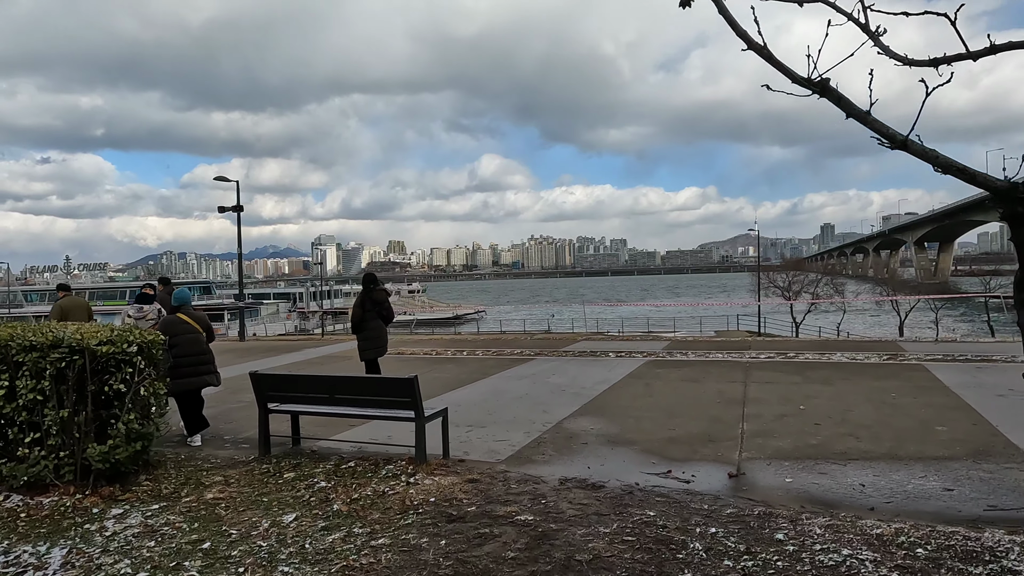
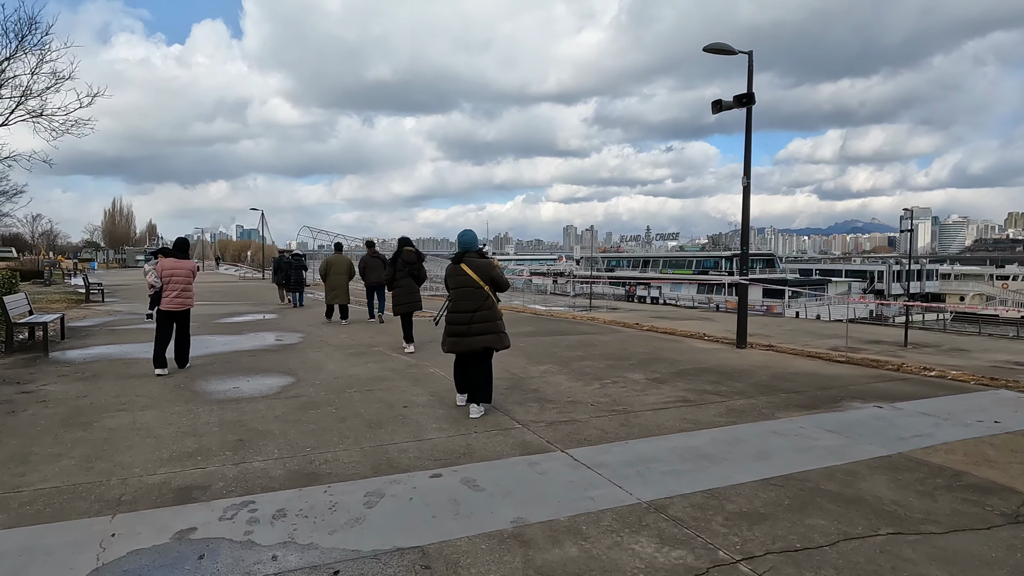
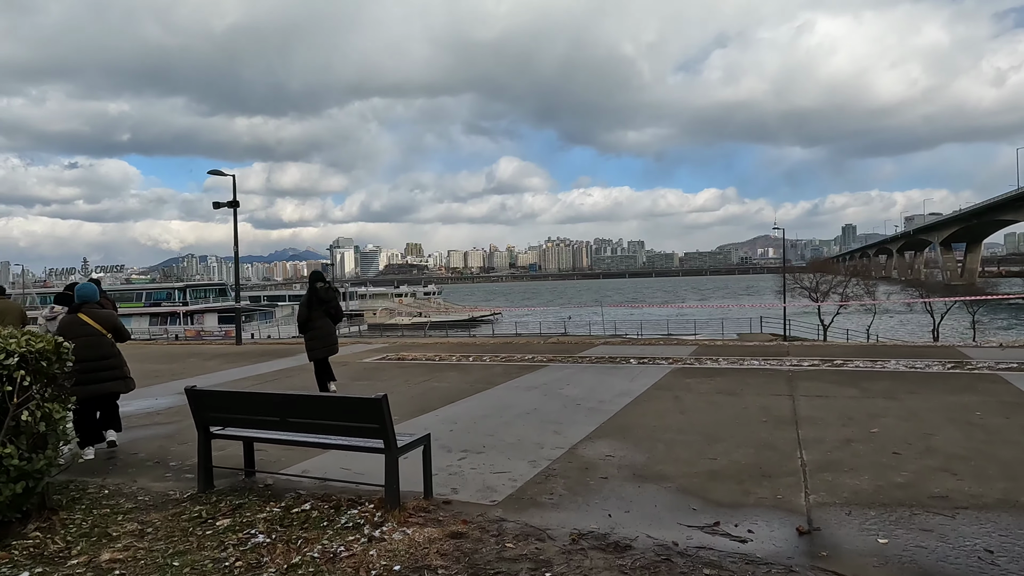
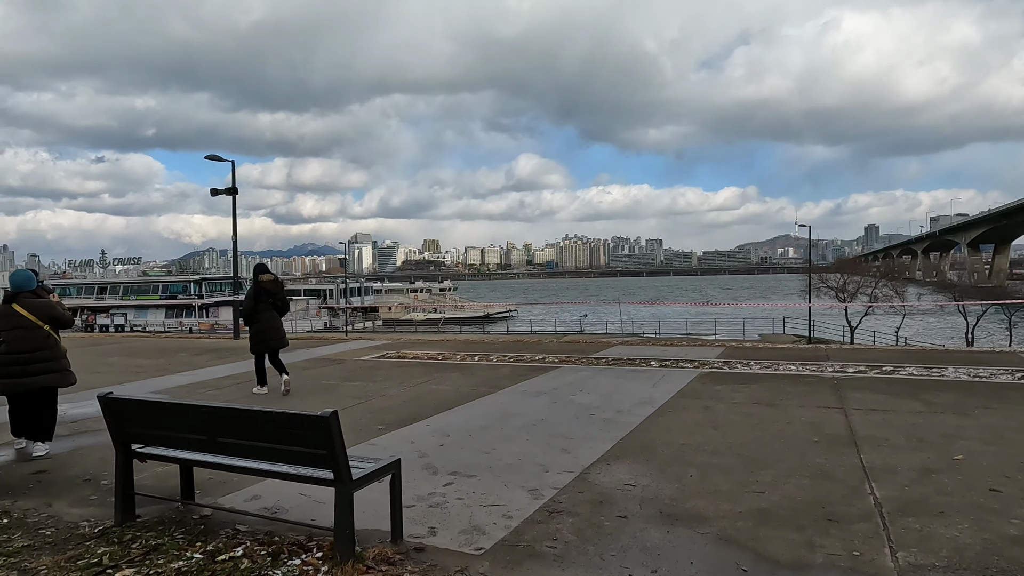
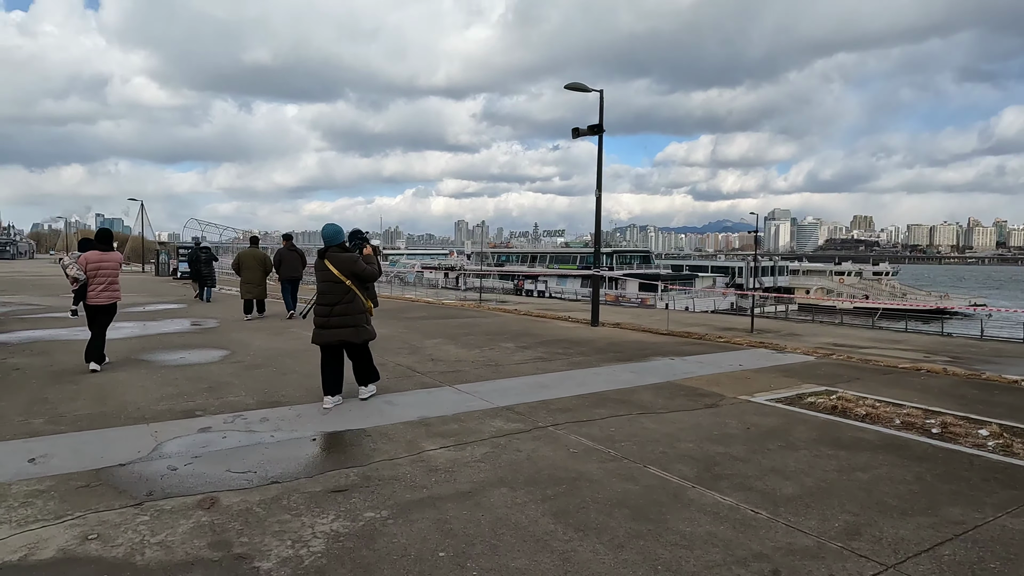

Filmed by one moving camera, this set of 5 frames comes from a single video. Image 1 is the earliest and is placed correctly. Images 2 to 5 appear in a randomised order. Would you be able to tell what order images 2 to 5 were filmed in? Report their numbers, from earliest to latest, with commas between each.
3, 4, 5, 2
